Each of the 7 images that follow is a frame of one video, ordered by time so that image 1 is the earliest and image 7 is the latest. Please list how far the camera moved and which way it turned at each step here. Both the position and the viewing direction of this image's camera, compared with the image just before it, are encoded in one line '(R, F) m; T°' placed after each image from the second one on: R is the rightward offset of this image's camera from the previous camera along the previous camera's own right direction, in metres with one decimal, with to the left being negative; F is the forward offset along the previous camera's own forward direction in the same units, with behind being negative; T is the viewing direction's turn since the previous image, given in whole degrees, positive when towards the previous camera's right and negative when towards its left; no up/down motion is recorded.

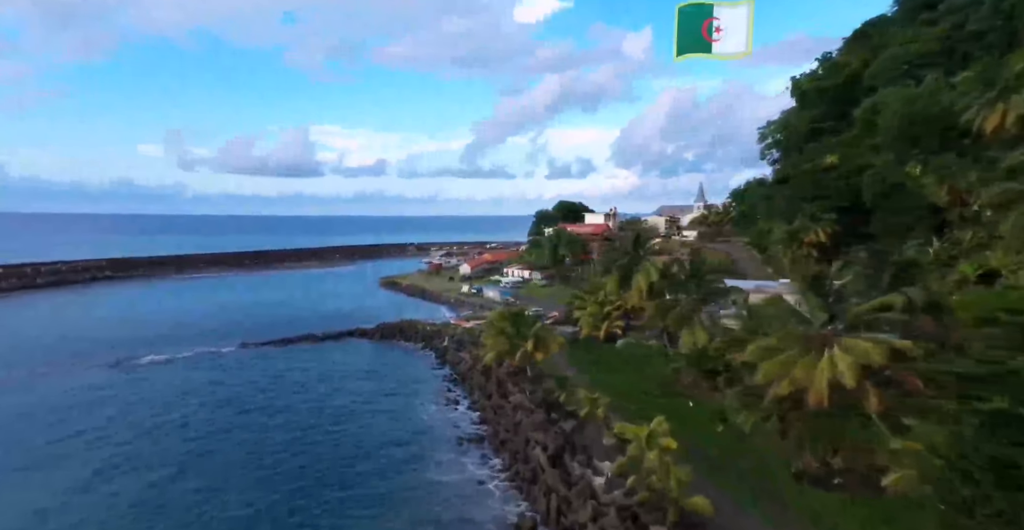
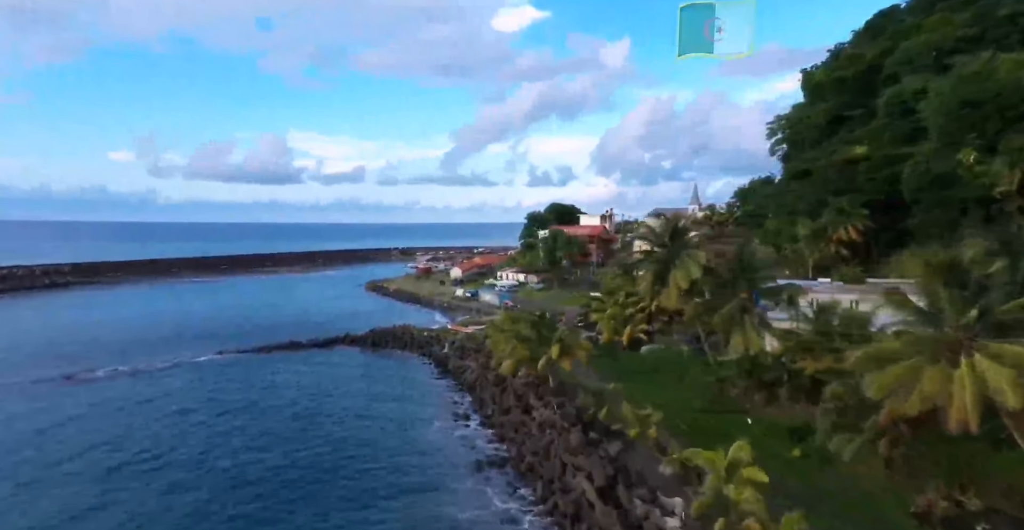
(-1.6, +3.6) m; +2°
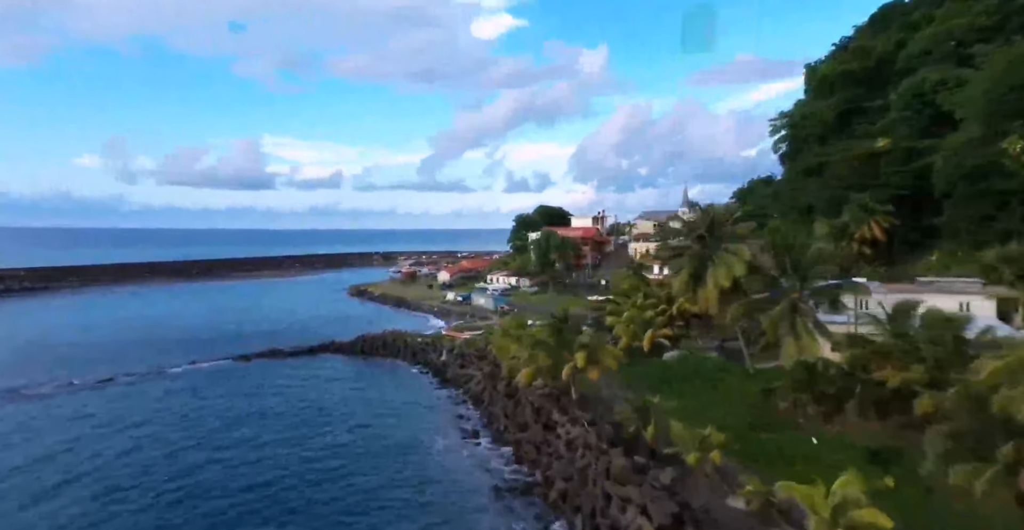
(-1.4, +3.0) m; +2°
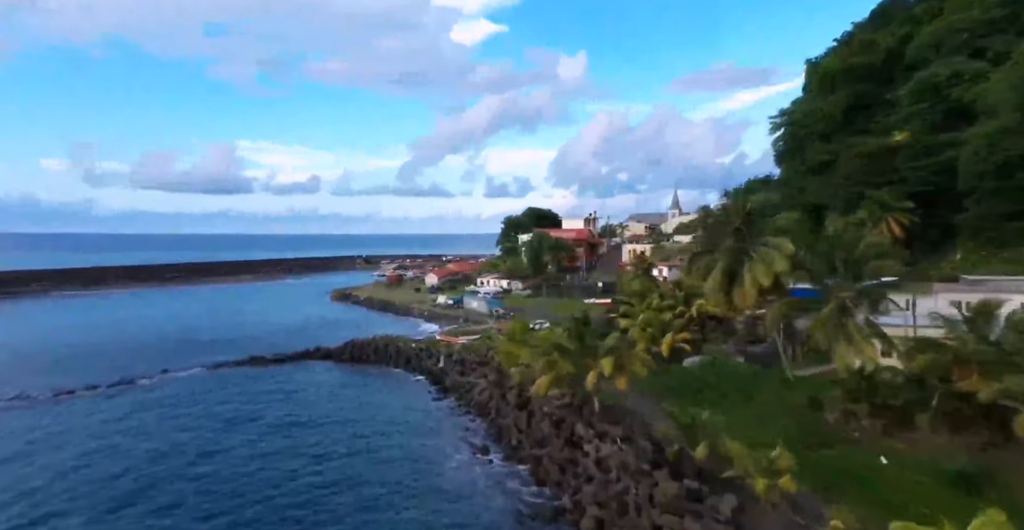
(-1.2, +2.3) m; +2°
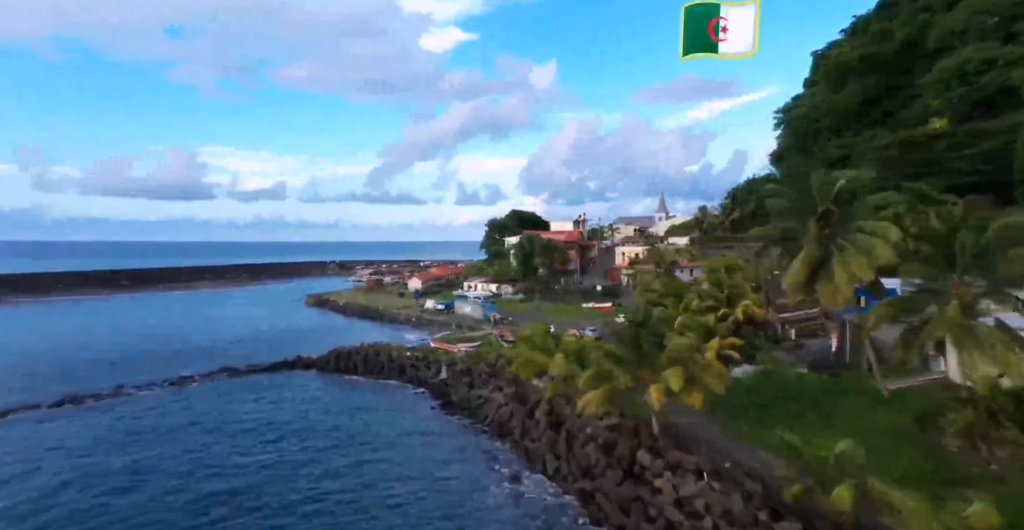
(-1.9, +3.8) m; +3°
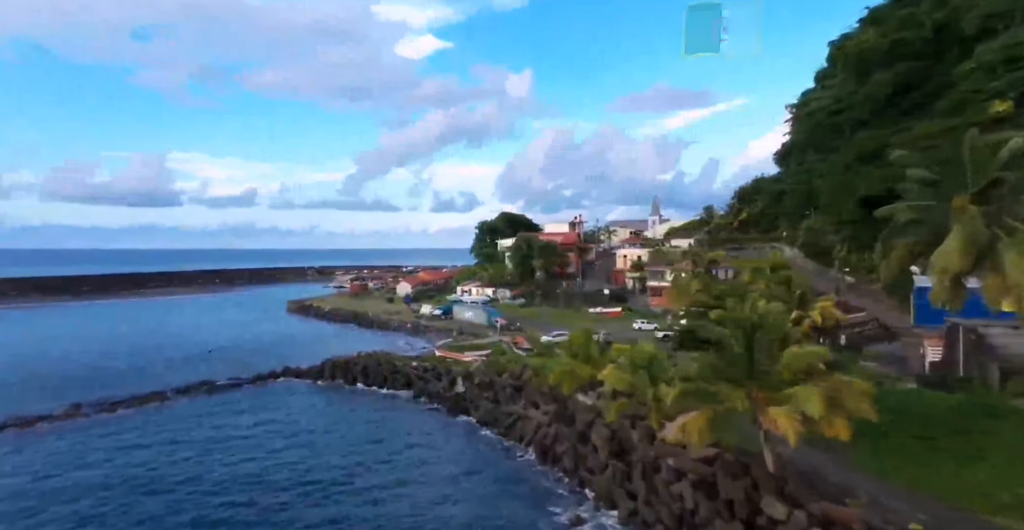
(-2.1, +3.9) m; +2°
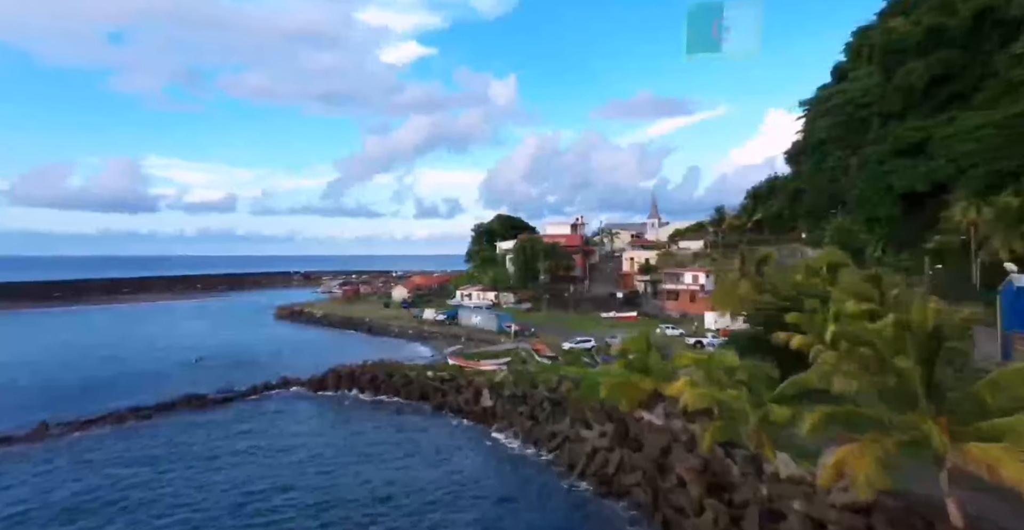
(-2.0, +3.2) m; +2°
